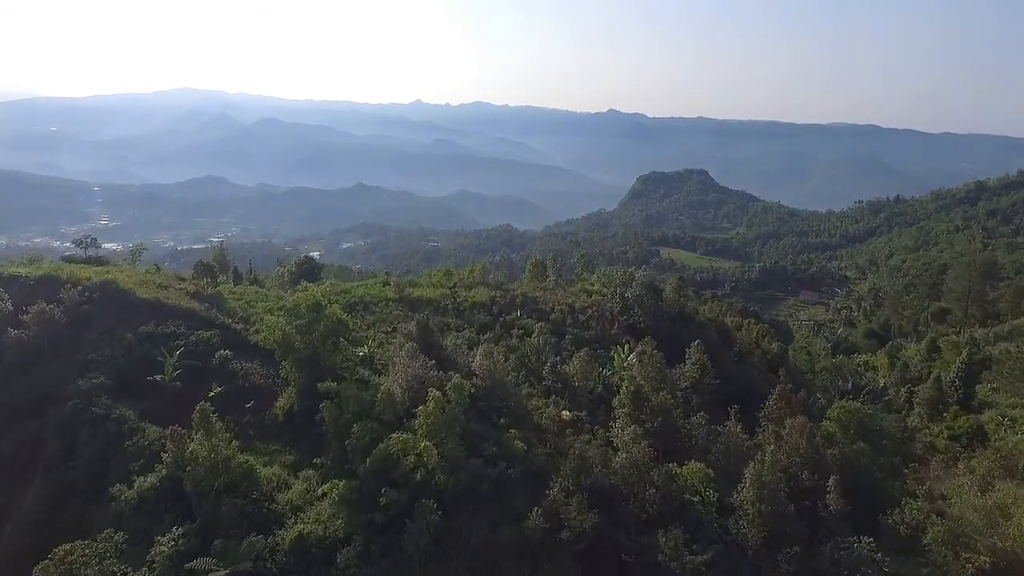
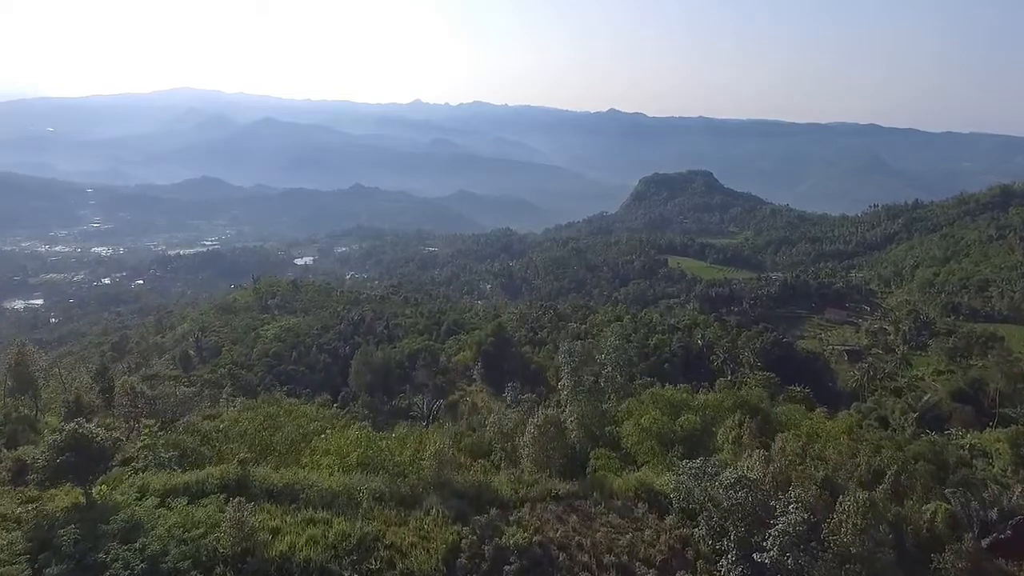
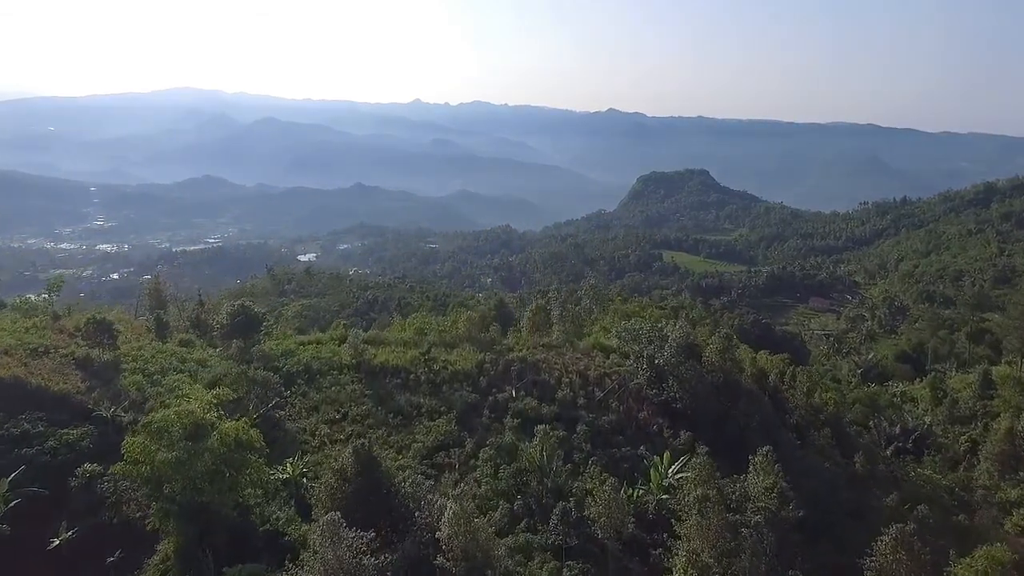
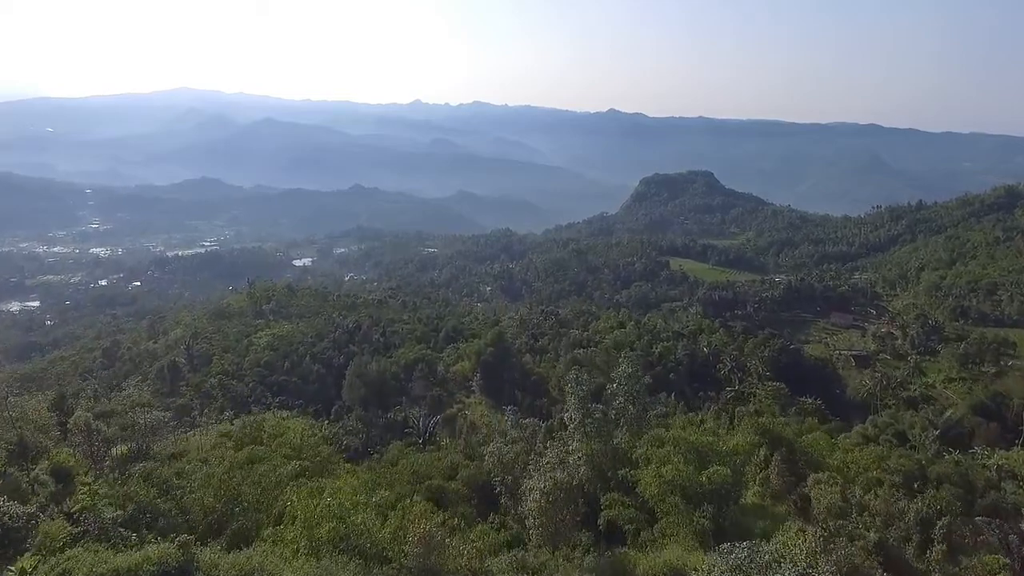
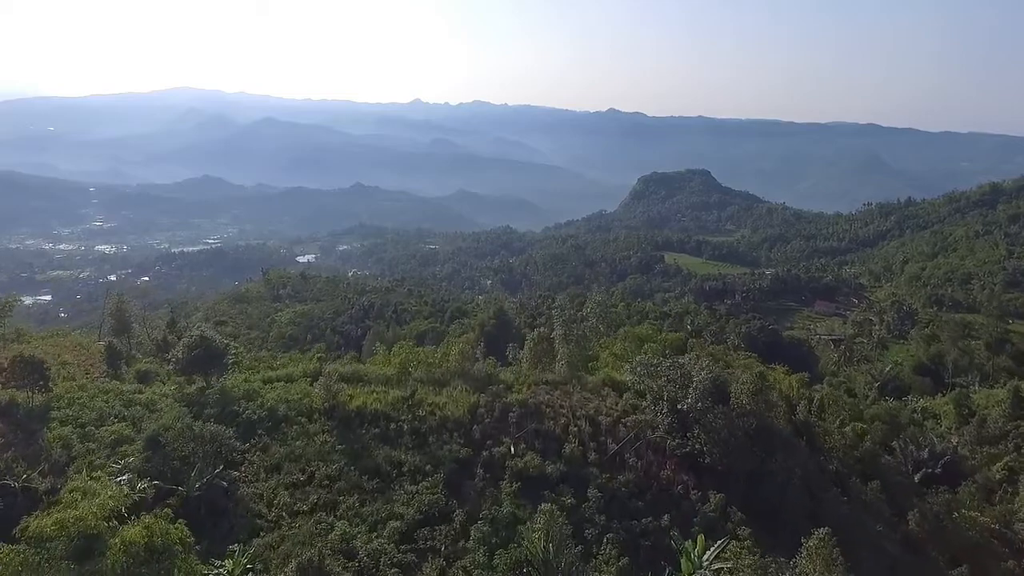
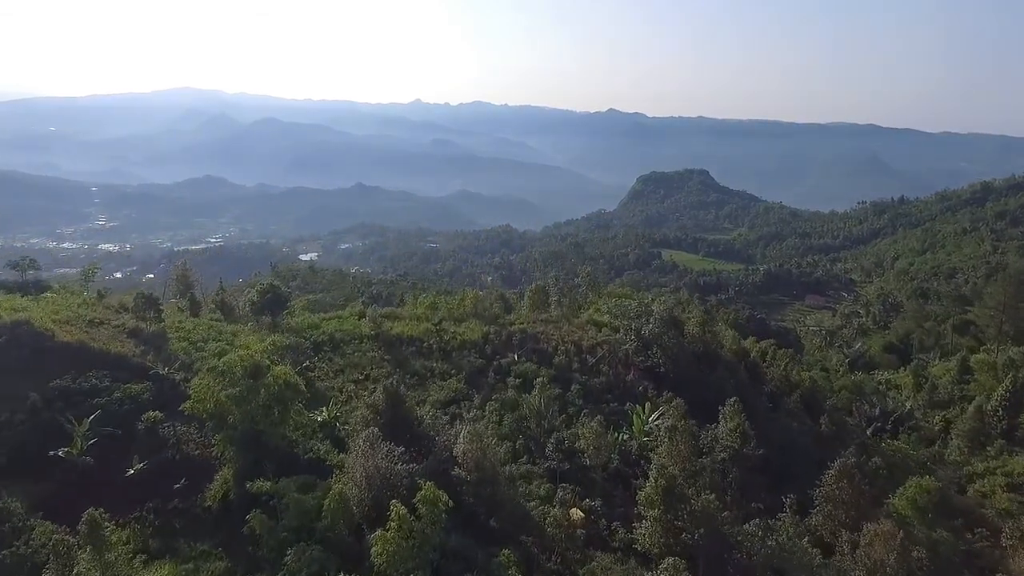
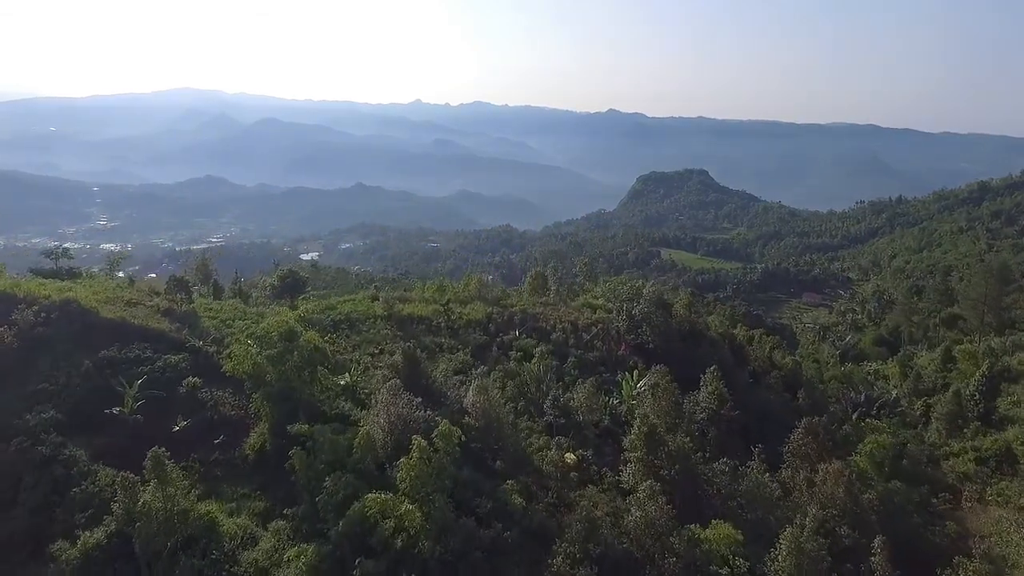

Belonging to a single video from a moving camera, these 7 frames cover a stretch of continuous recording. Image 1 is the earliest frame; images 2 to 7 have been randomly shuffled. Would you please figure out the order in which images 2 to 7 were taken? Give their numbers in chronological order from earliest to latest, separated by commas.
7, 6, 3, 5, 2, 4
